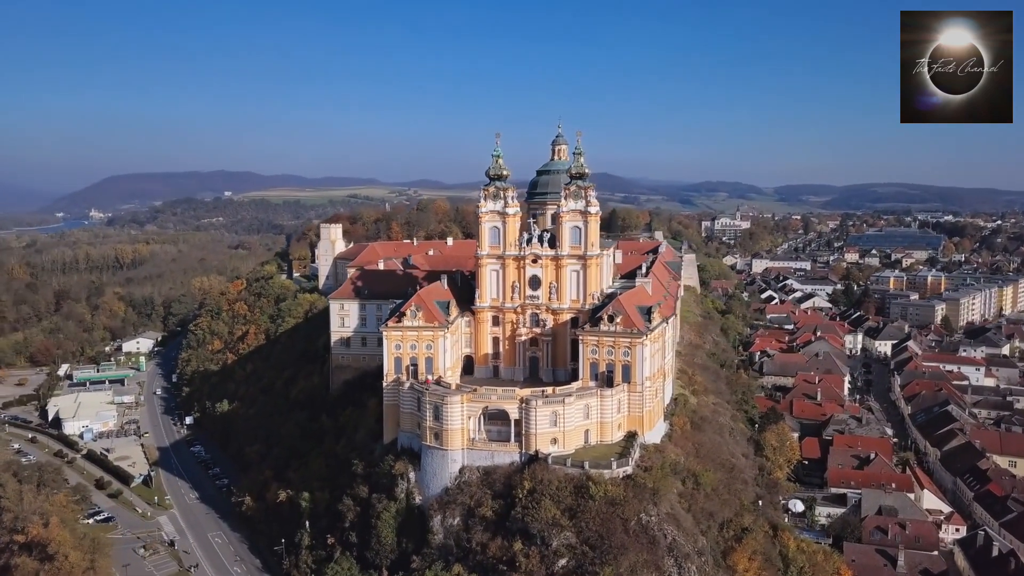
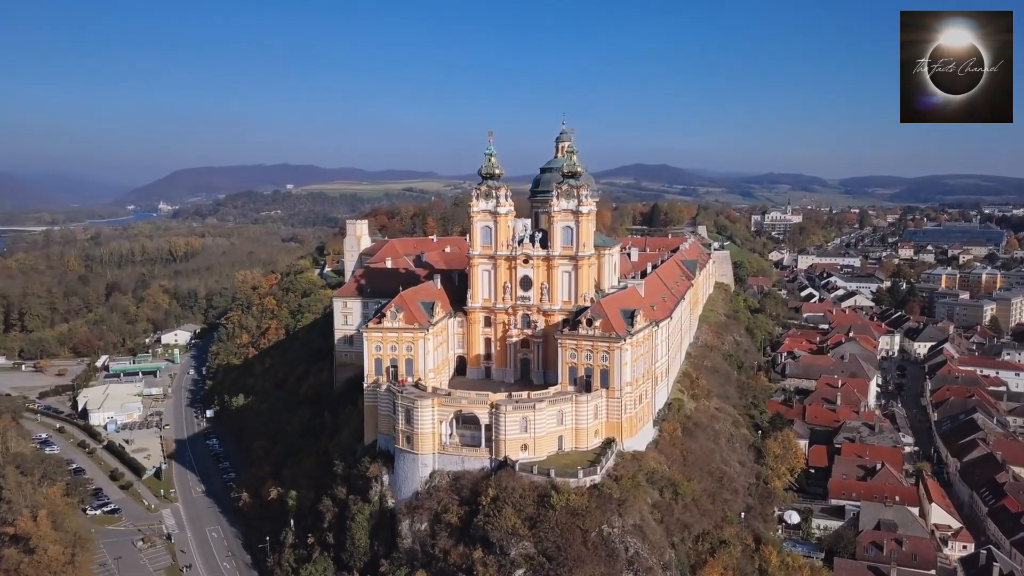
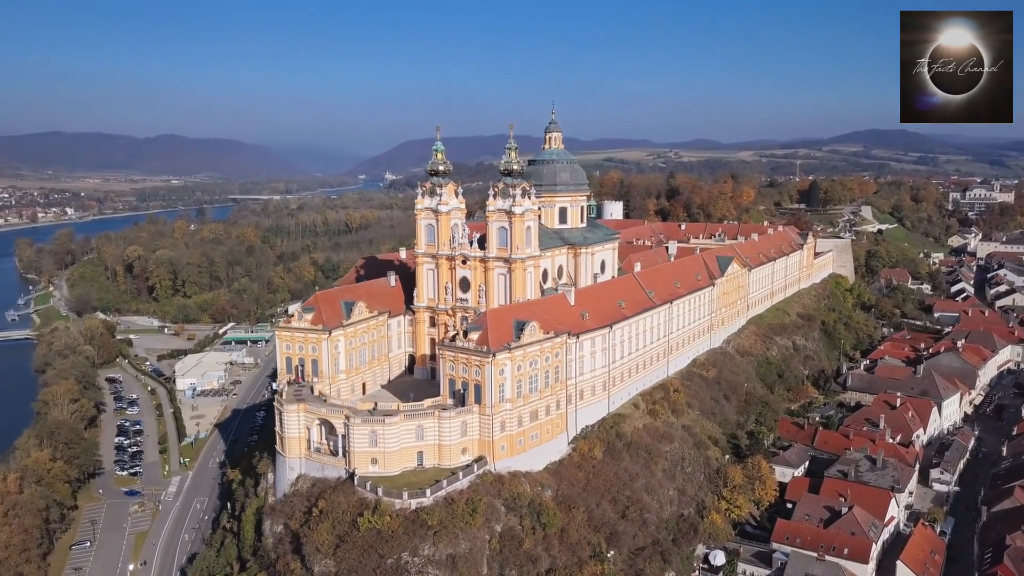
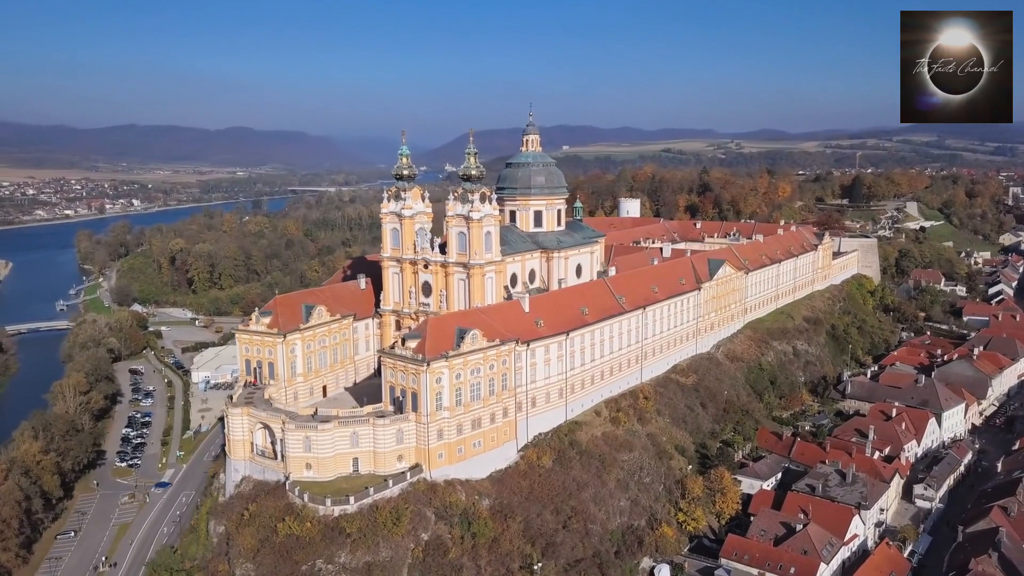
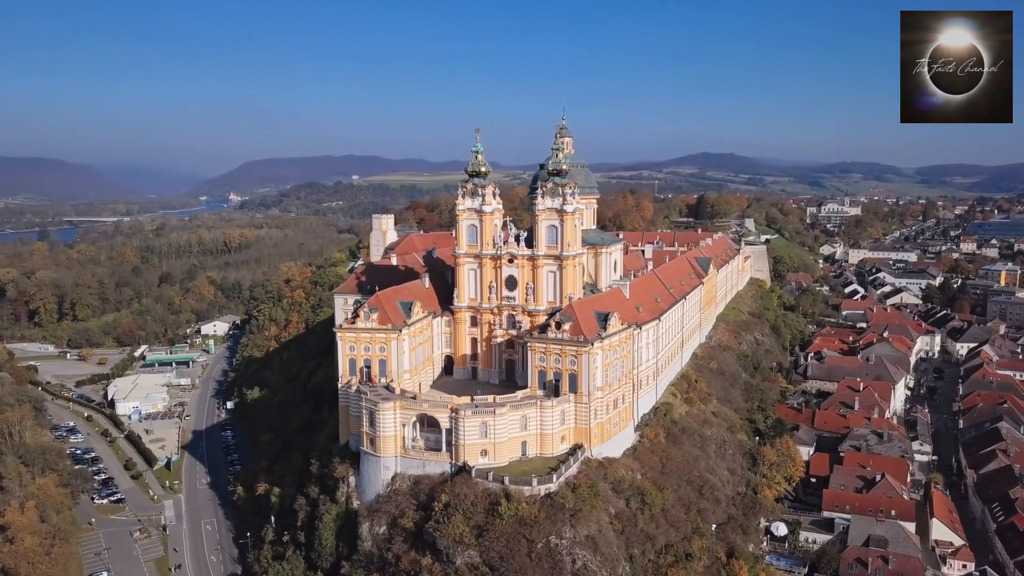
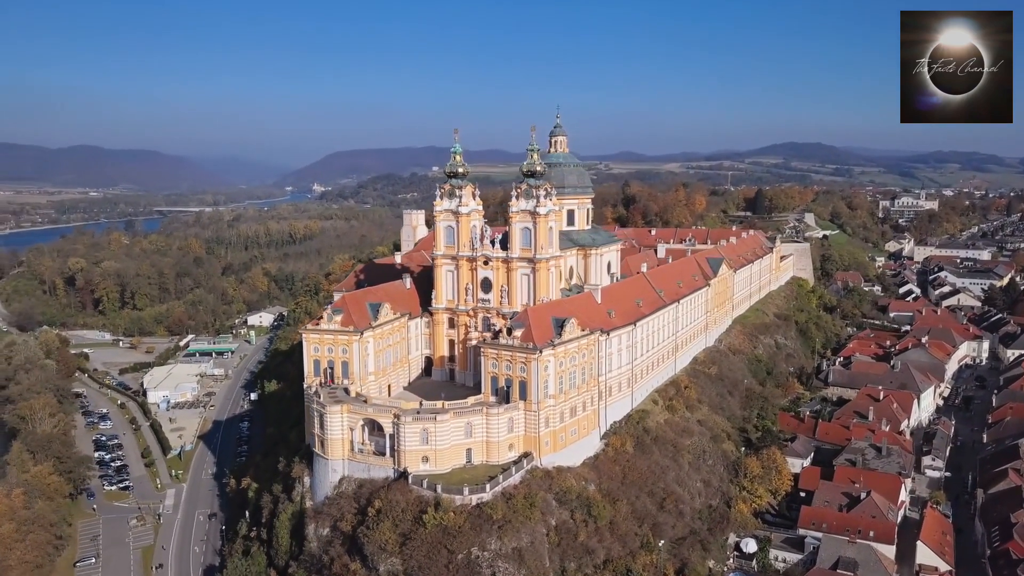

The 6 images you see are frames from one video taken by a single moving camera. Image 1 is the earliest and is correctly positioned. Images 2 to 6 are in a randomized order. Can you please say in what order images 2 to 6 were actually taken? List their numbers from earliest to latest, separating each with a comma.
2, 5, 6, 3, 4
